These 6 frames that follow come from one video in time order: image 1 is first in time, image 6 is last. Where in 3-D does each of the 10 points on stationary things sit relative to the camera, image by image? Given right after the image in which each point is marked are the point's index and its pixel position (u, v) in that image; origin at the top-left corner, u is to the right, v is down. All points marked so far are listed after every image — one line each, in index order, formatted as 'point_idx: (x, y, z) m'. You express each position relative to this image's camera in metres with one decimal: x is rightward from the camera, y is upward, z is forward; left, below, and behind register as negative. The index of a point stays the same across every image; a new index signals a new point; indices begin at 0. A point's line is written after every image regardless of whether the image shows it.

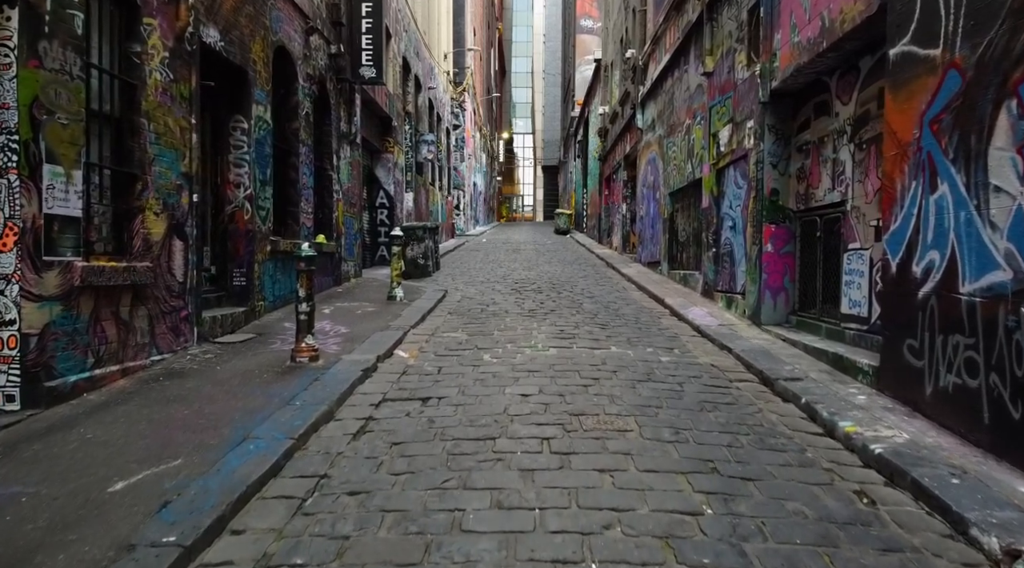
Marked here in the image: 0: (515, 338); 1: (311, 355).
0: (0.0, -0.6, +7.8) m
1: (-1.9, -0.7, +6.4) m
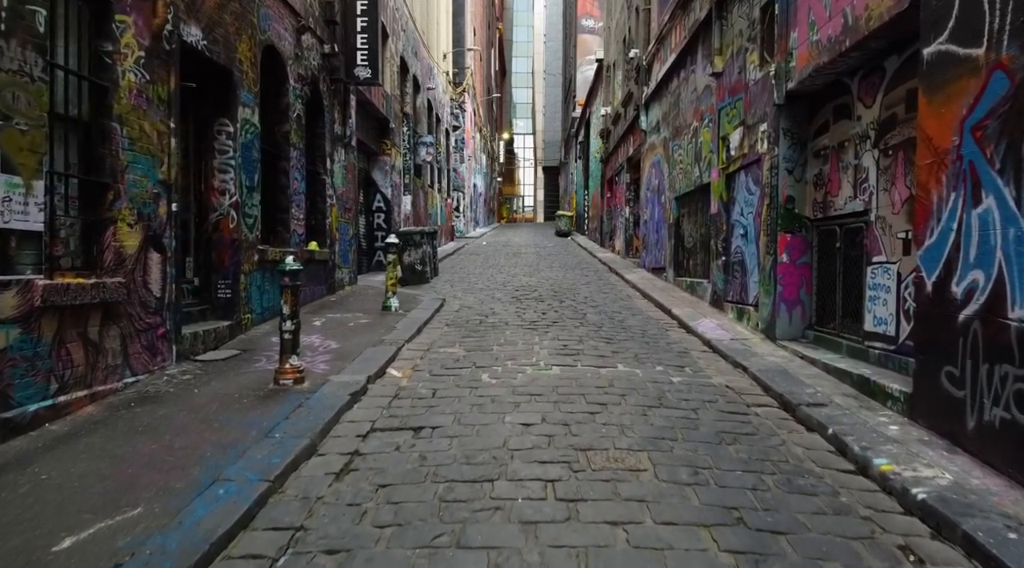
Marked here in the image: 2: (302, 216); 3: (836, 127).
0: (0.0, -0.7, +7.3) m
1: (-1.9, -0.8, +5.9) m
2: (-3.1, +1.0, +10.2) m
3: (+3.4, +1.6, +7.2) m
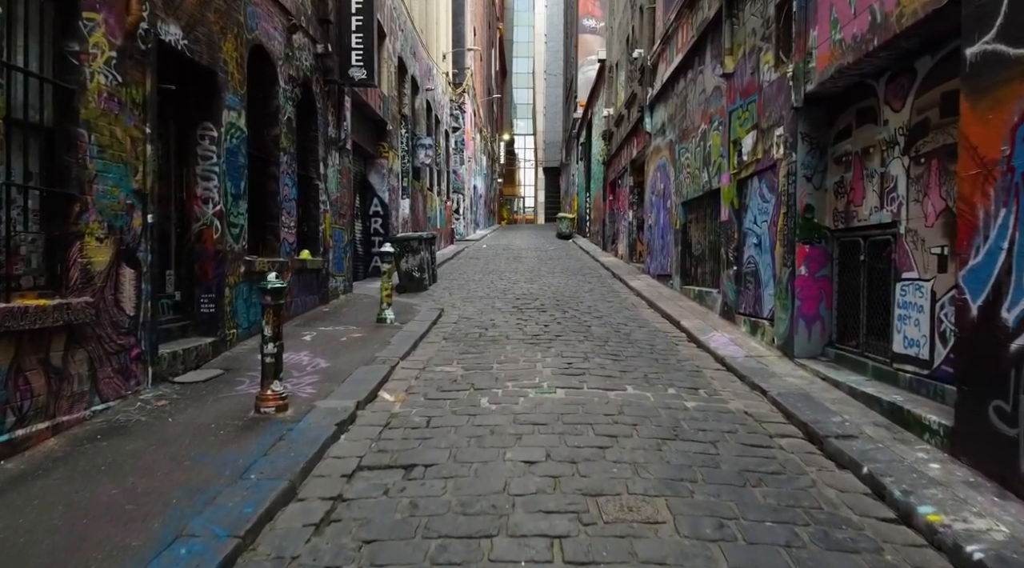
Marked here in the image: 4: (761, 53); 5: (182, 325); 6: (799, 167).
0: (0.0, -0.9, +6.9) m
1: (-1.9, -1.0, +5.5) m
2: (-3.1, +0.9, +9.8) m
3: (+3.4, +1.5, +6.7) m
4: (+3.1, +2.9, +8.6) m
5: (-3.5, -0.4, +7.2) m
6: (+3.1, +1.3, +7.4) m
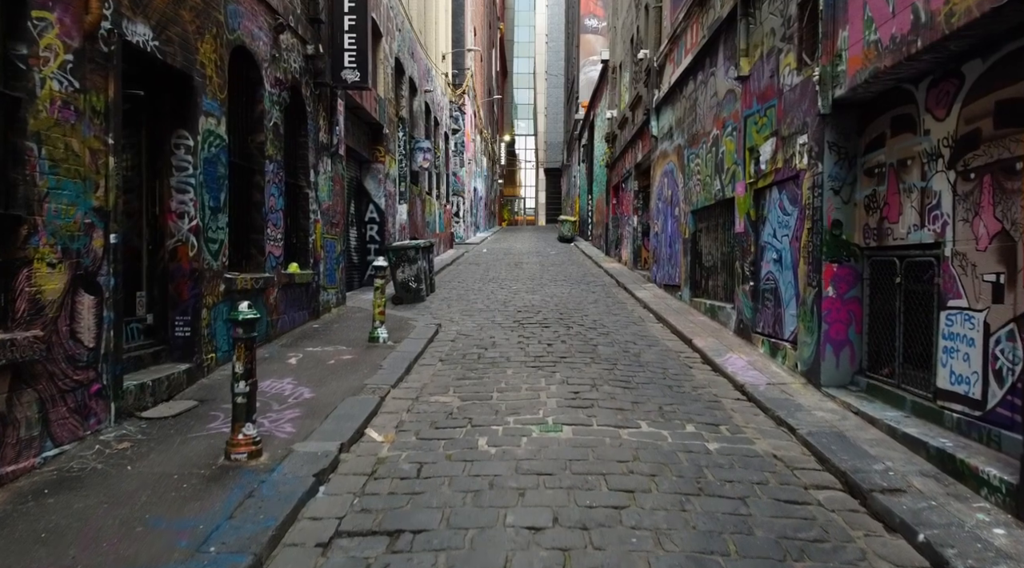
0: (+0.1, -1.1, +6.3) m
1: (-1.9, -1.2, +4.9) m
2: (-3.1, +0.6, +9.2) m
3: (+3.4, +1.3, +6.1) m
4: (+3.1, +2.7, +8.0) m
5: (-3.5, -0.6, +6.6) m
6: (+3.1, +1.0, +6.8) m
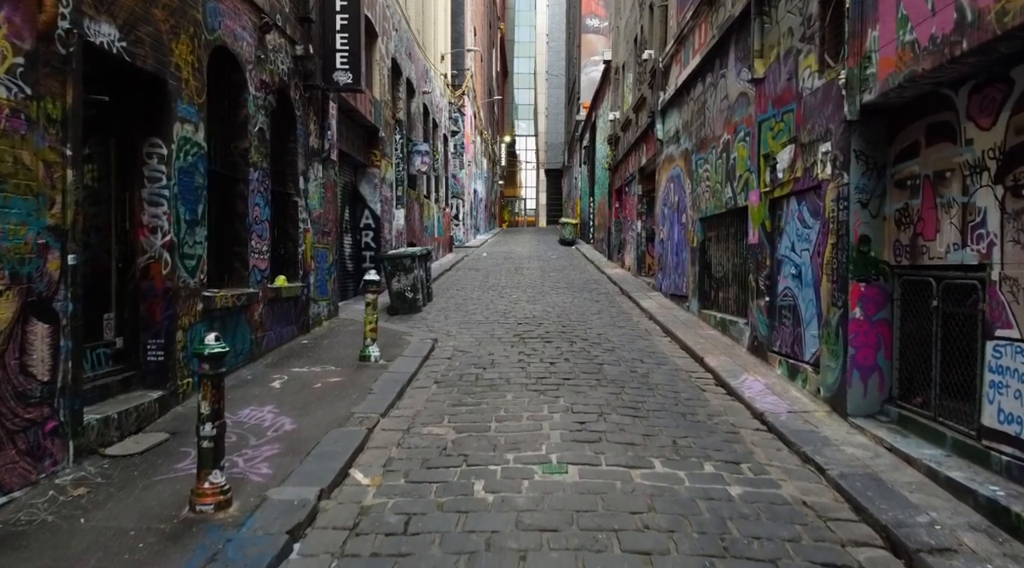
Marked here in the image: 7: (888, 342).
0: (+0.1, -1.3, +5.7) m
1: (-1.9, -1.4, +4.4) m
2: (-3.1, +0.5, +8.6) m
3: (+3.4, +1.1, +5.6) m
4: (+3.1, +2.5, +7.4) m
5: (-3.5, -0.8, +6.1) m
6: (+3.1, +0.9, +6.3) m
7: (+3.4, -0.5, +6.2) m
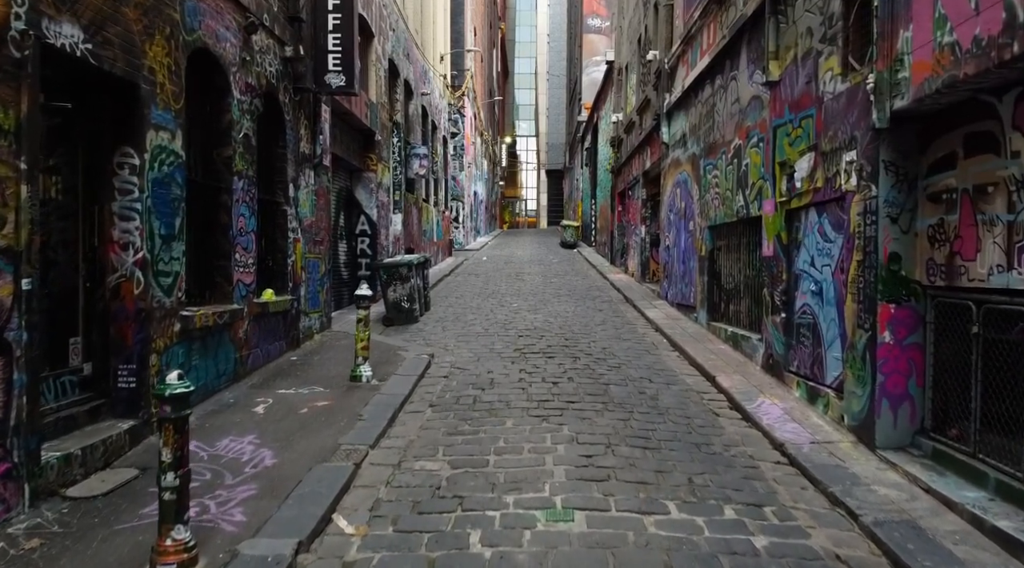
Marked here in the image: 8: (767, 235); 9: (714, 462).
0: (+0.1, -1.5, +5.3) m
1: (-1.9, -1.6, +3.9) m
2: (-3.1, +0.3, +8.2) m
3: (+3.4, +0.9, +5.1) m
4: (+3.1, +2.3, +7.0) m
5: (-3.5, -1.0, +5.6) m
6: (+3.1, +0.7, +5.8) m
7: (+3.4, -0.7, +5.7) m
8: (+3.1, +0.6, +8.4) m
9: (+1.7, -1.5, +5.7) m
